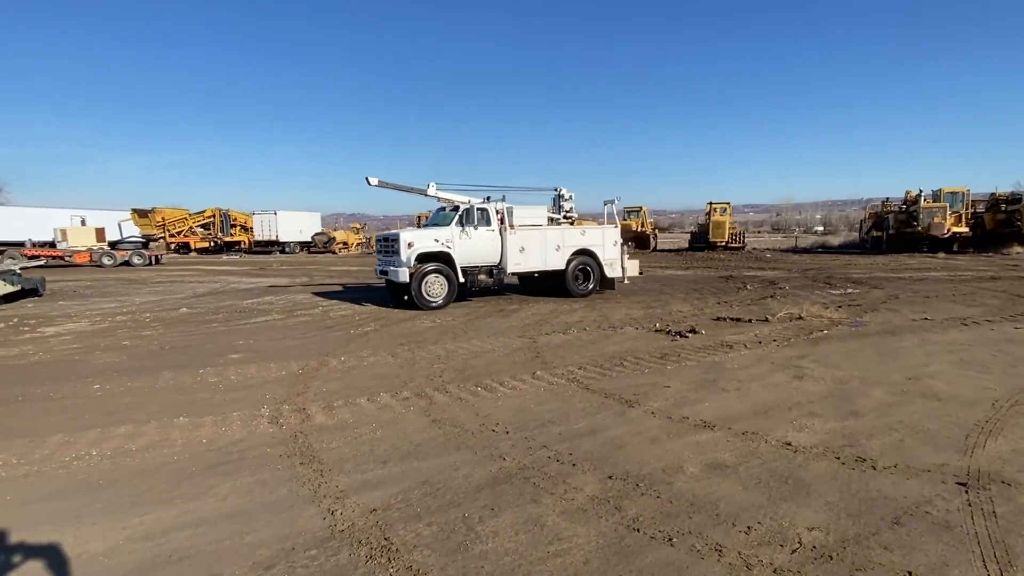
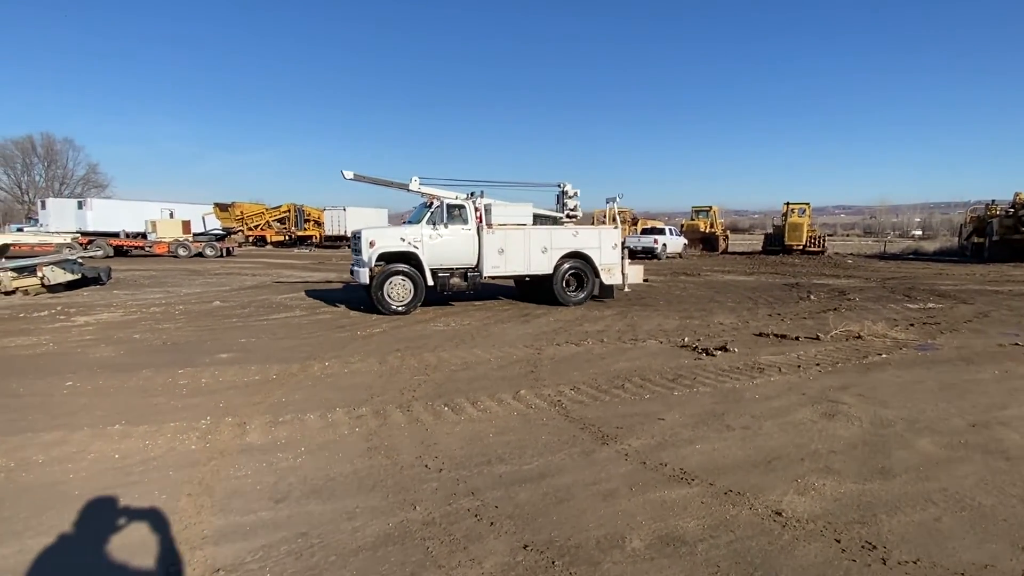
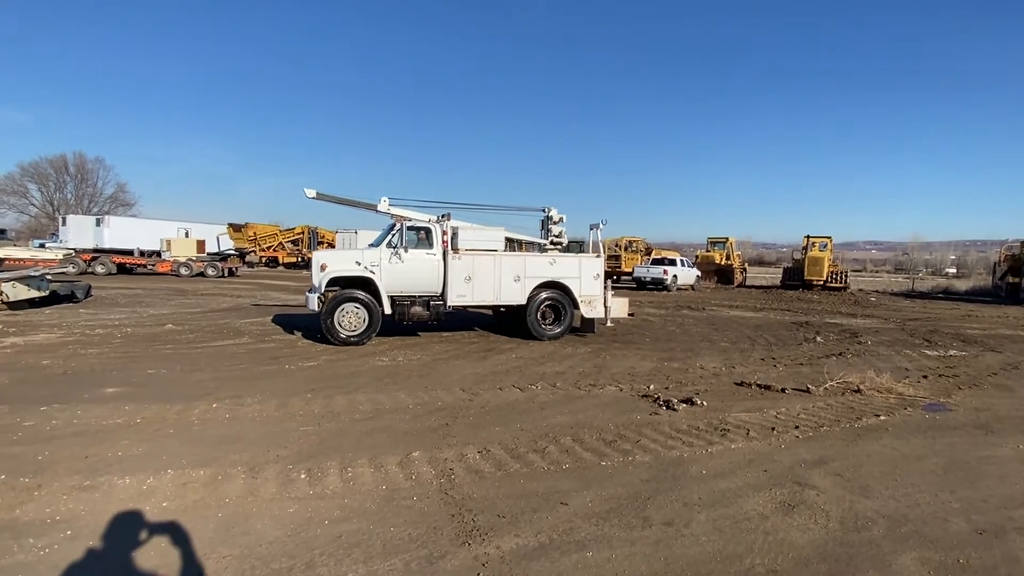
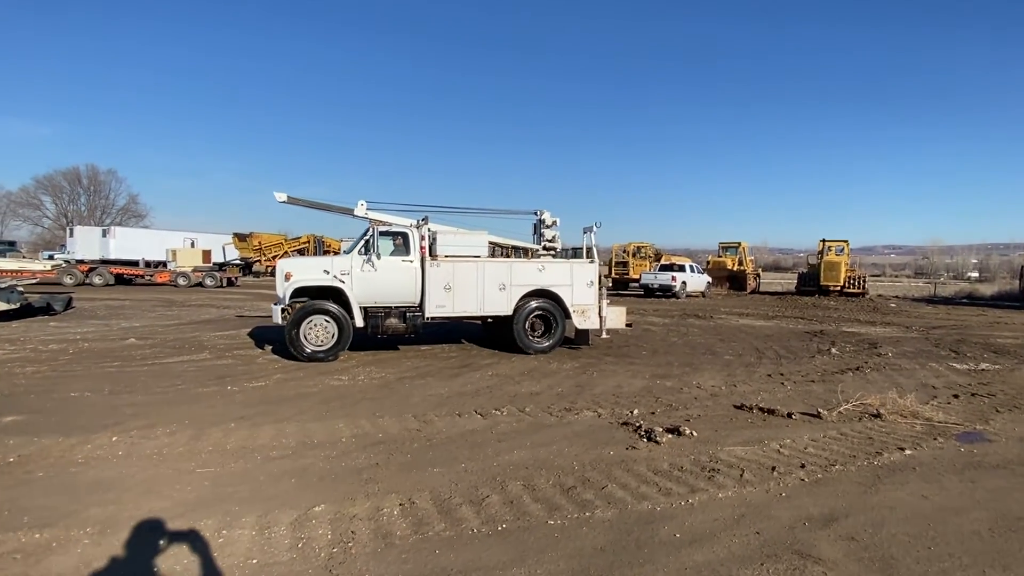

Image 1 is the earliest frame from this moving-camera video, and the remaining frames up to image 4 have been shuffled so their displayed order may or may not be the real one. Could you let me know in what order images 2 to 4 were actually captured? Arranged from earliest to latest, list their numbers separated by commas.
2, 3, 4
